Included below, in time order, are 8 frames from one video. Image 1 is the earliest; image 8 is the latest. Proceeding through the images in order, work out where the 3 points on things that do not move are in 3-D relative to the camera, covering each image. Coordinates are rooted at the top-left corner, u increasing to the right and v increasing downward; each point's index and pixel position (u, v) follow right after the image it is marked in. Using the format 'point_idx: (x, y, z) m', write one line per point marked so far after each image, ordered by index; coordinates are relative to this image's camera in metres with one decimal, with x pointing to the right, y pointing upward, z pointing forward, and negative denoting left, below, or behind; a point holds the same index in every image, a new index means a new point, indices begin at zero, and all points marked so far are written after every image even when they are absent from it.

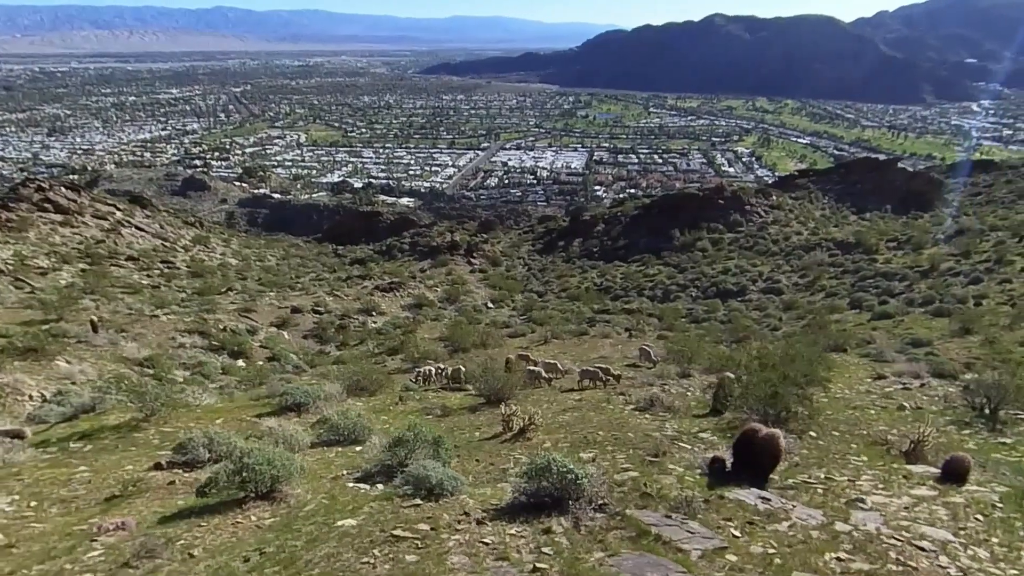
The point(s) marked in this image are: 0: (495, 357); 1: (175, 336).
0: (-0.1, -1.4, +13.6) m
1: (-8.2, -1.2, +16.7) m
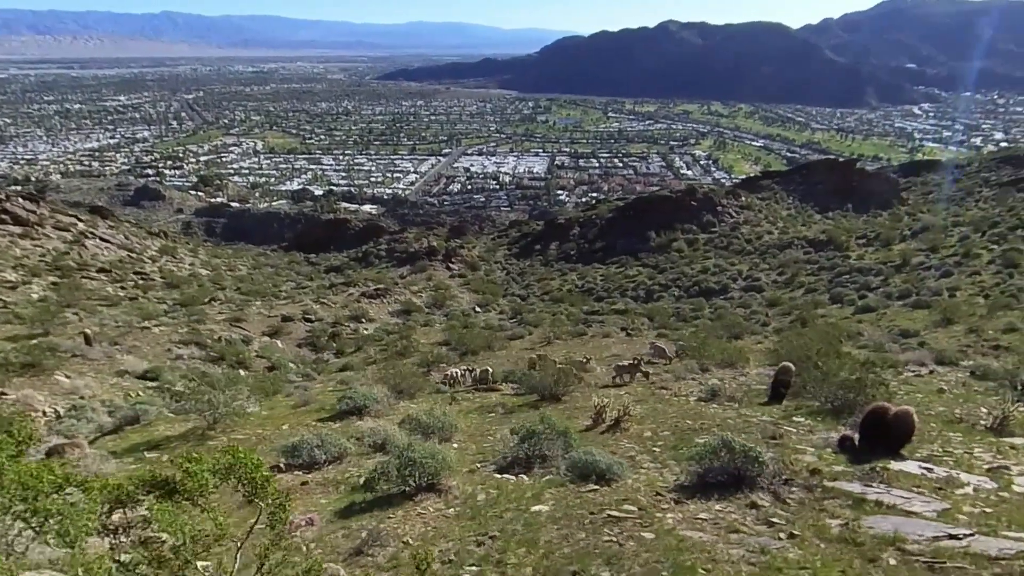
0: (+0.1, -1.4, +13.7) m
1: (-8.1, -1.4, +16.3) m
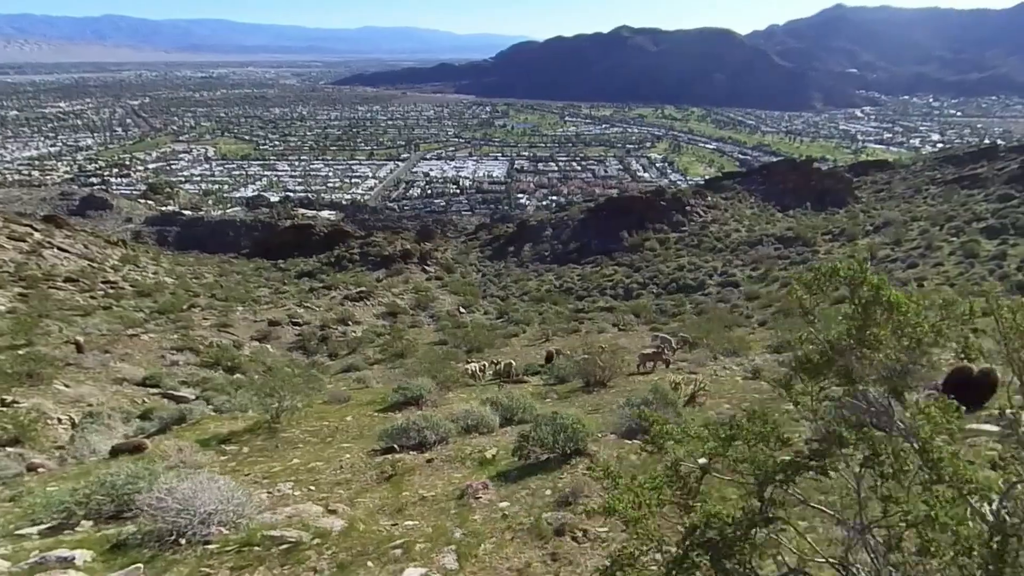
0: (+0.3, -1.4, +14.0) m
1: (-8.1, -1.5, +16.0) m
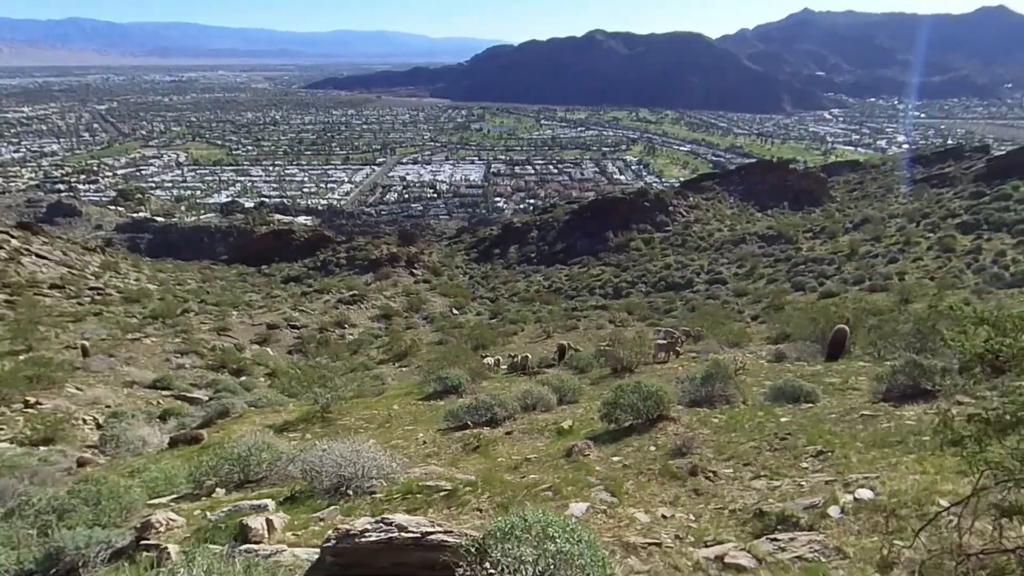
0: (+0.4, -1.3, +14.3) m
1: (-8.0, -1.6, +16.0) m
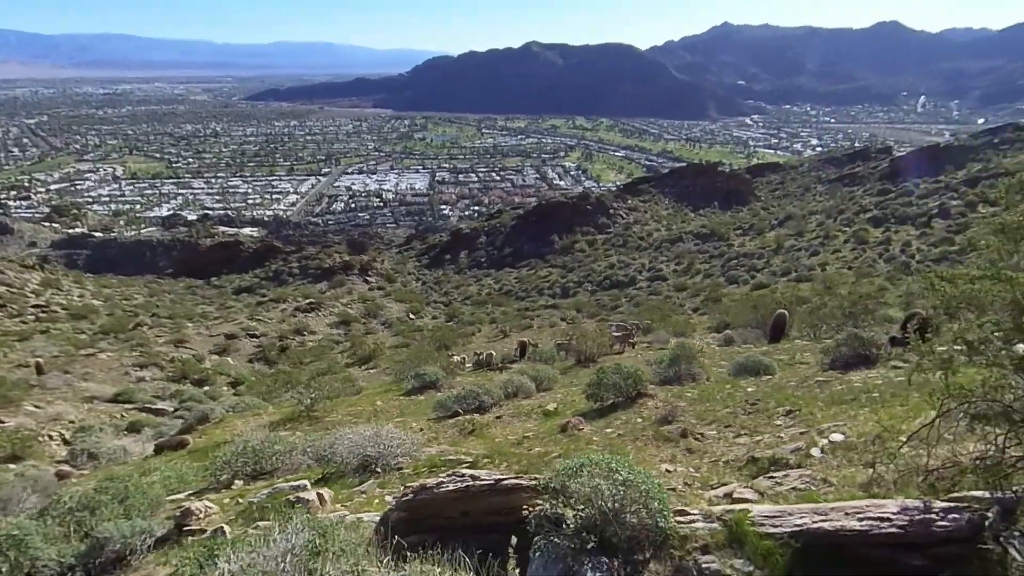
0: (-0.3, -1.3, +14.6) m
1: (-8.8, -1.9, +15.7) m
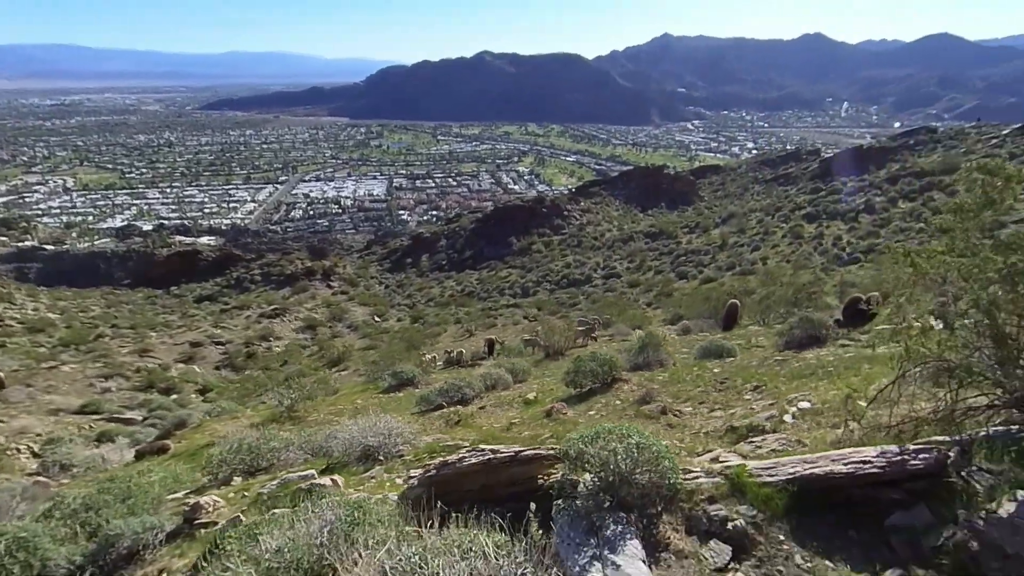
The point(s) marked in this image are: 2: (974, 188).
0: (-0.9, -1.3, +14.8) m
1: (-9.4, -2.2, +15.4) m
2: (+3.1, +0.6, +4.5) m
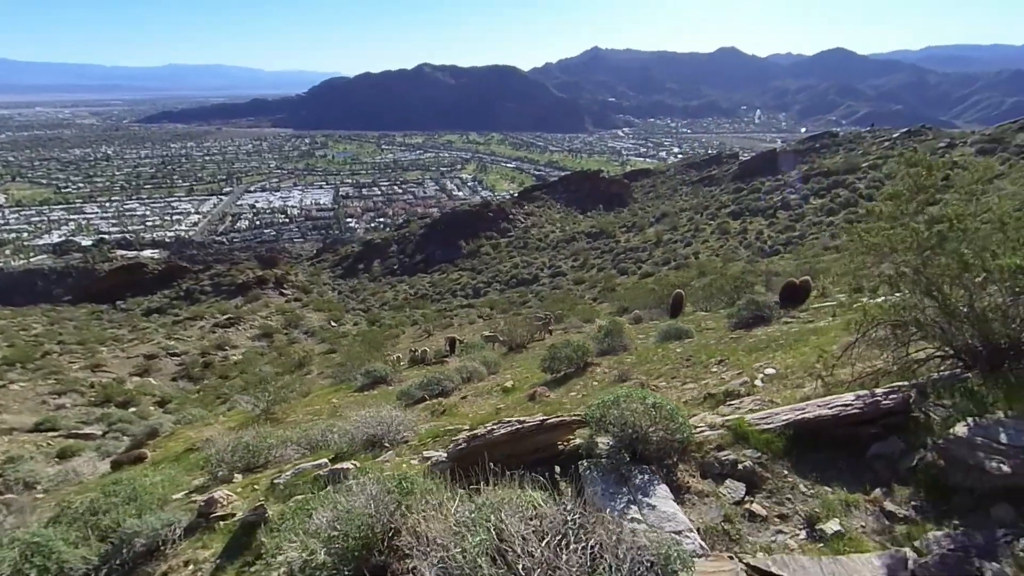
0: (-1.7, -1.2, +14.9) m
1: (-10.2, -2.5, +14.9) m
2: (+2.9, +0.9, +4.9) m
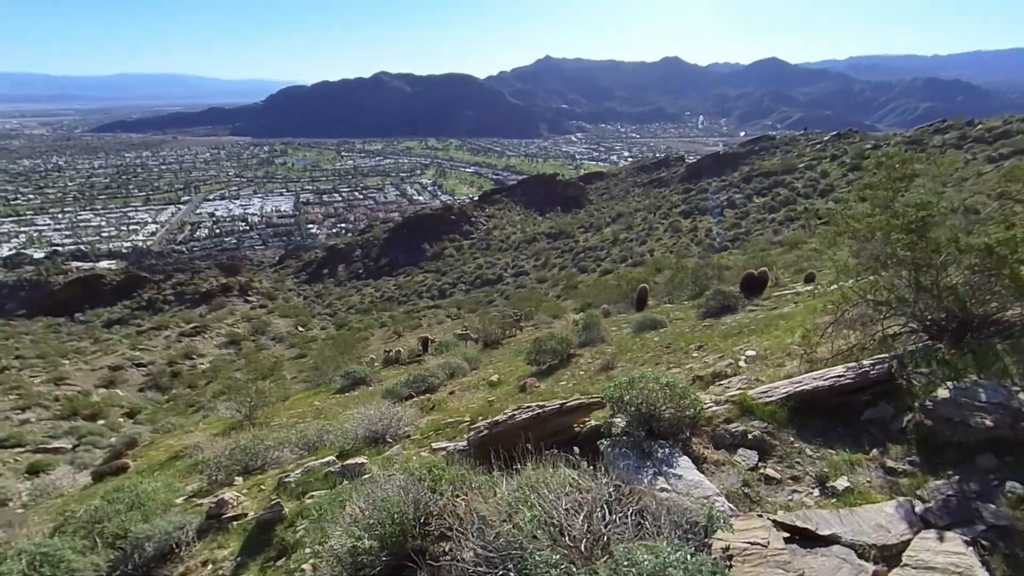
0: (-2.2, -1.2, +14.9) m
1: (-10.7, -2.8, +14.5) m
2: (+2.8, +1.0, +5.2) m
